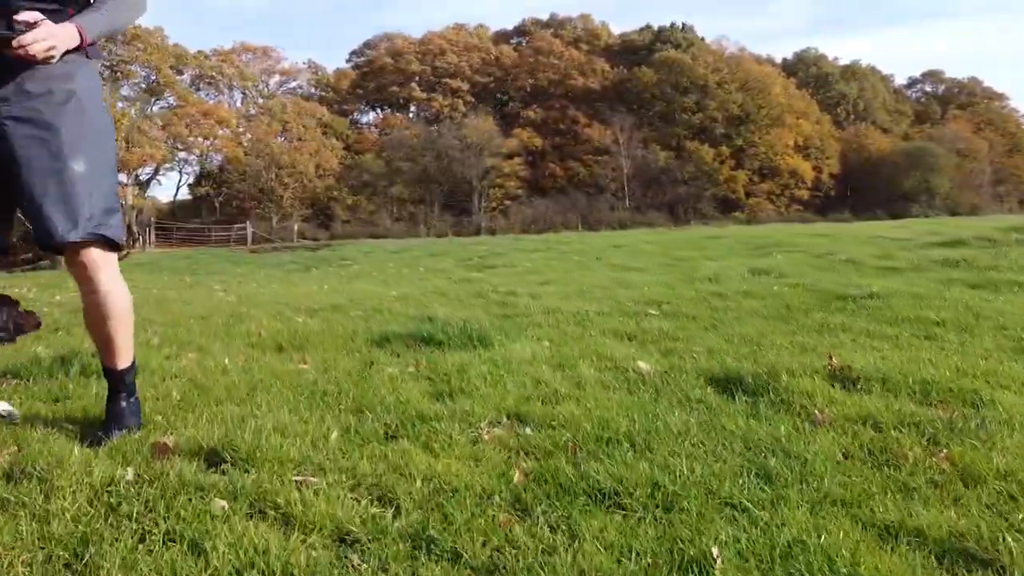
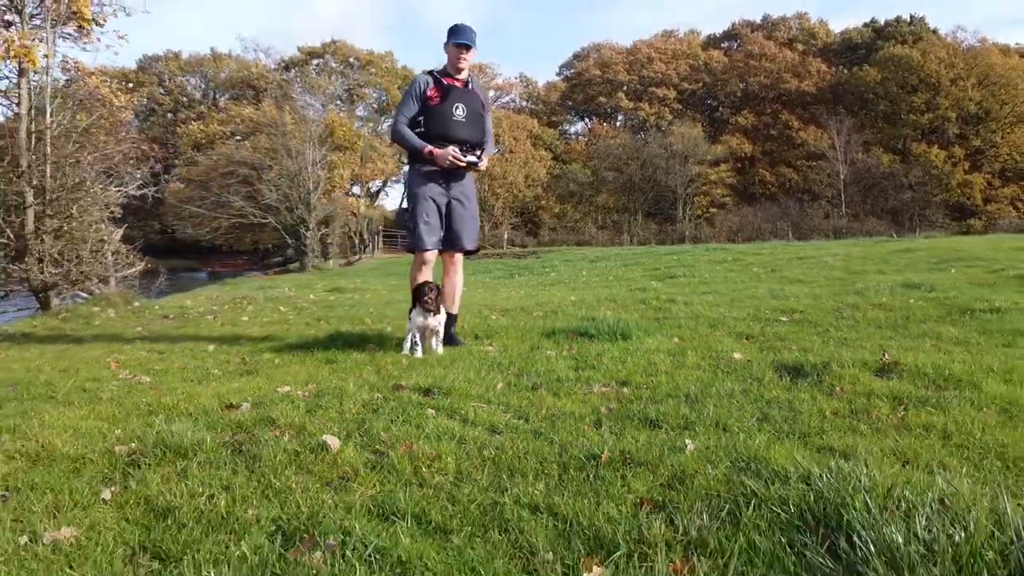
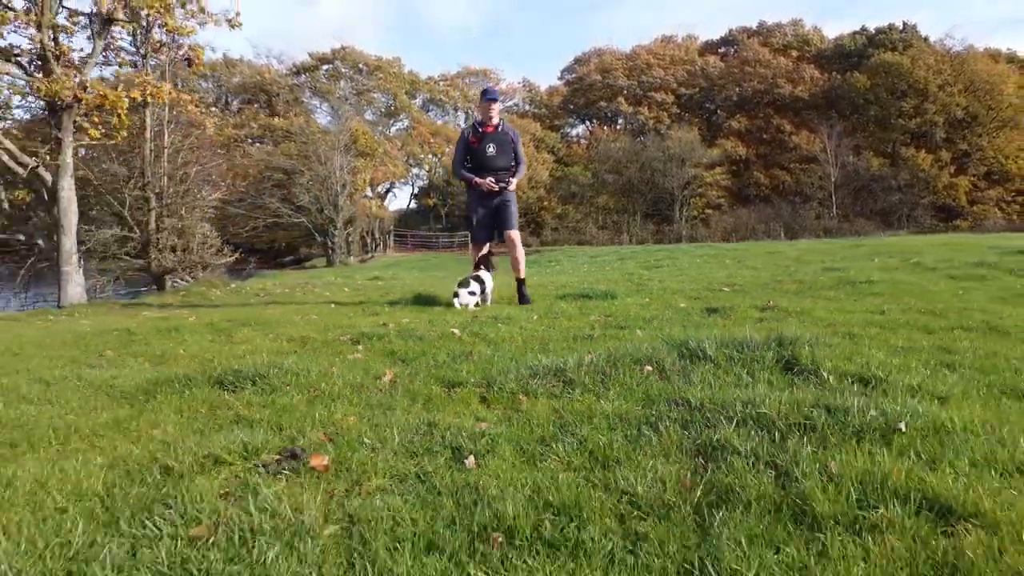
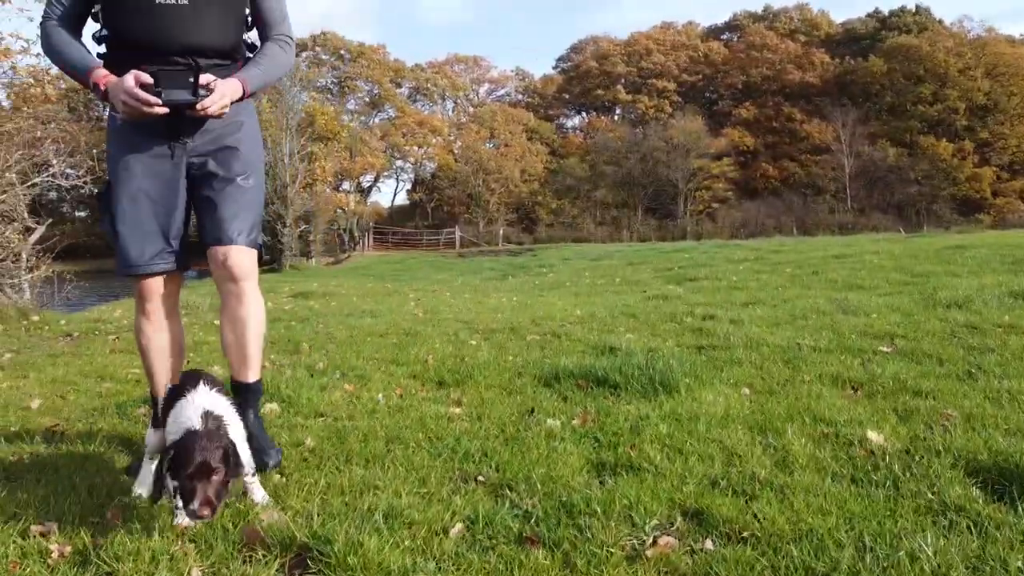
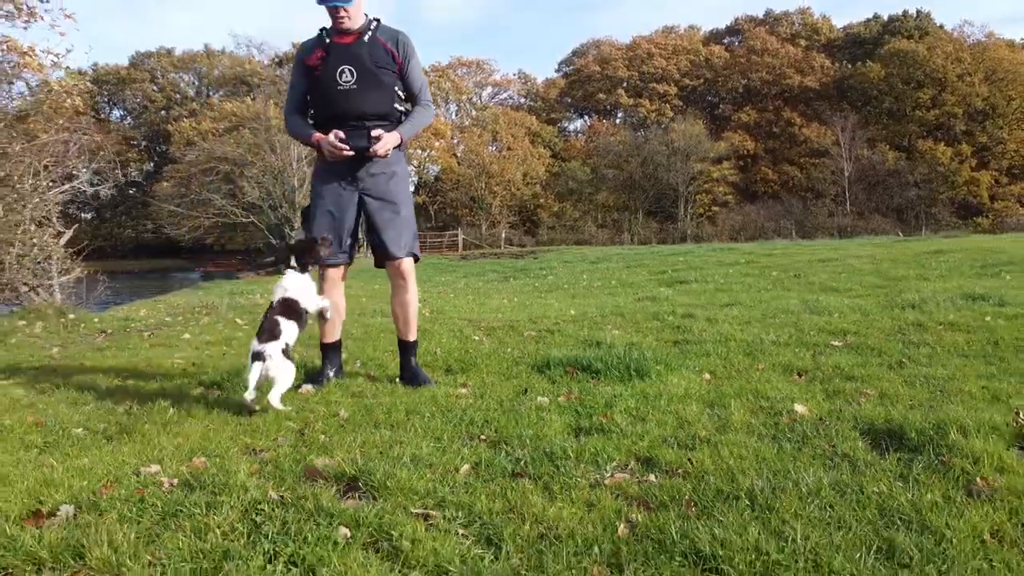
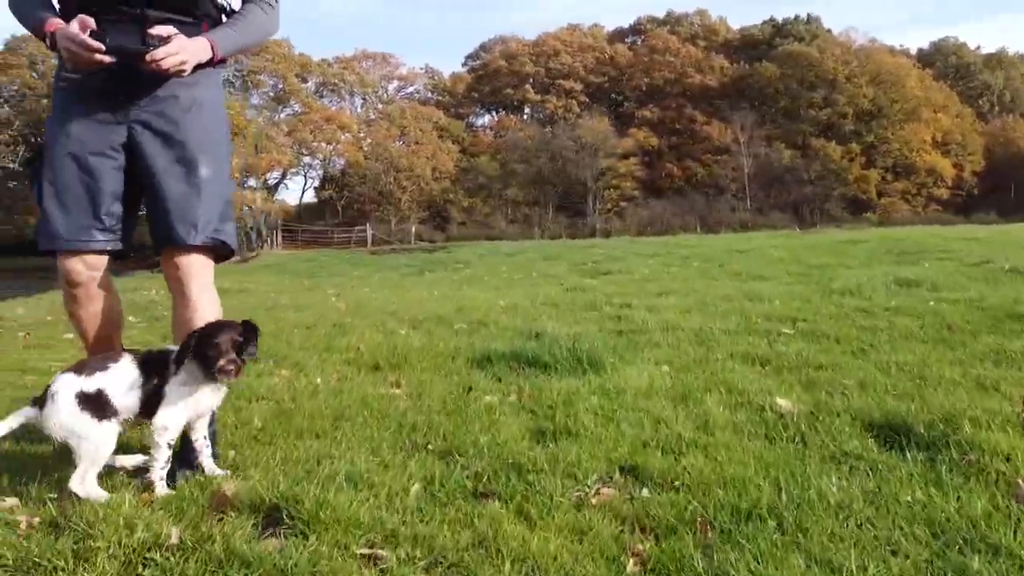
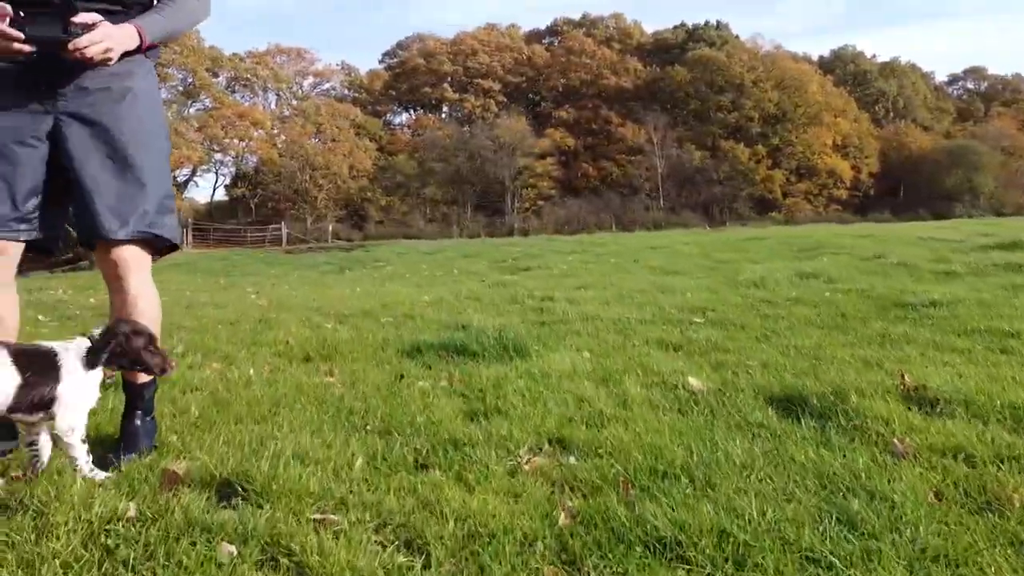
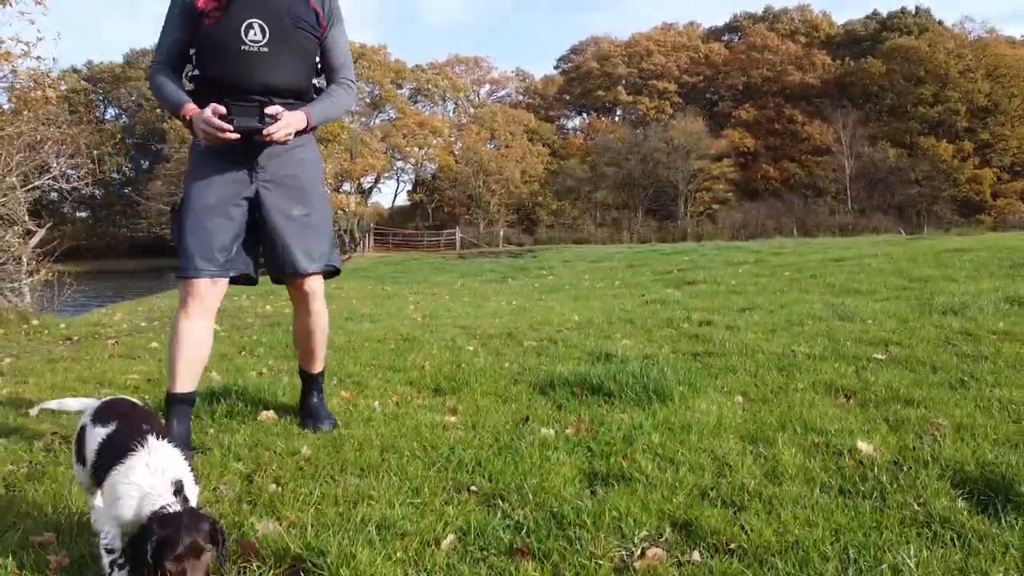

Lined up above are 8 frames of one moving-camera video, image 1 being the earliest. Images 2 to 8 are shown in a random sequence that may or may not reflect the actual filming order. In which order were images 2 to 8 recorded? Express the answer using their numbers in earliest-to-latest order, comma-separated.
7, 6, 4, 8, 5, 2, 3
